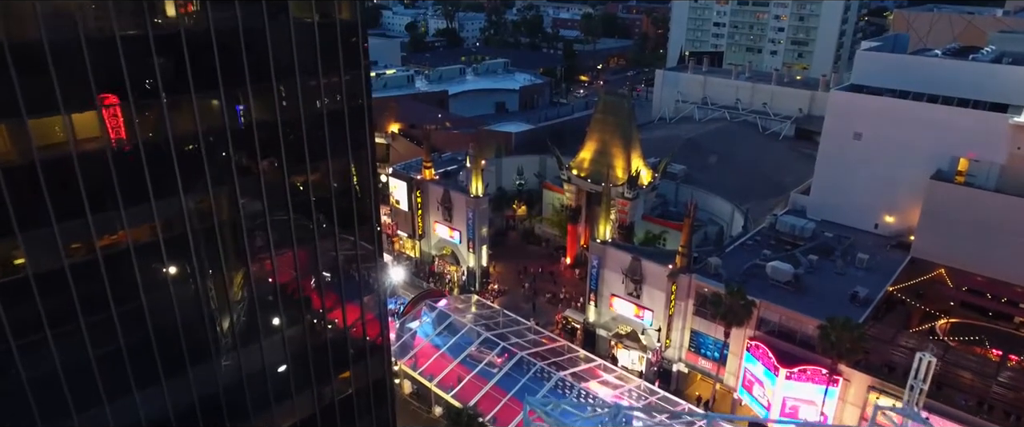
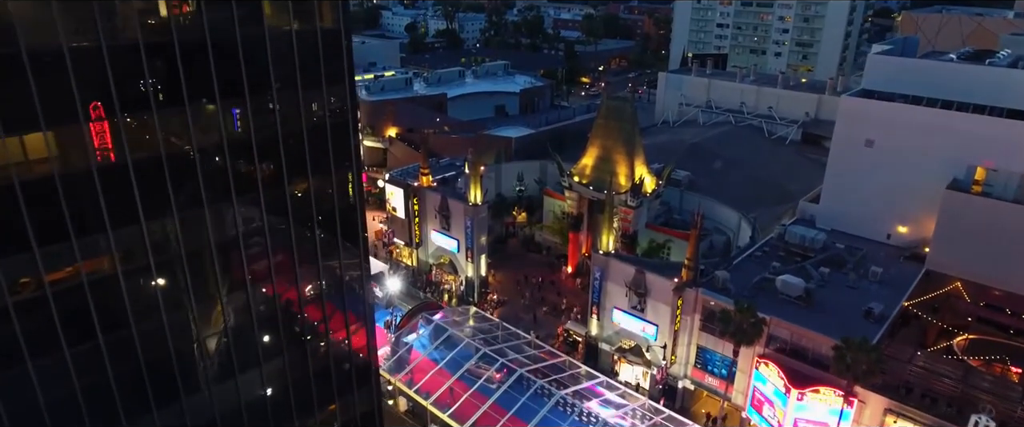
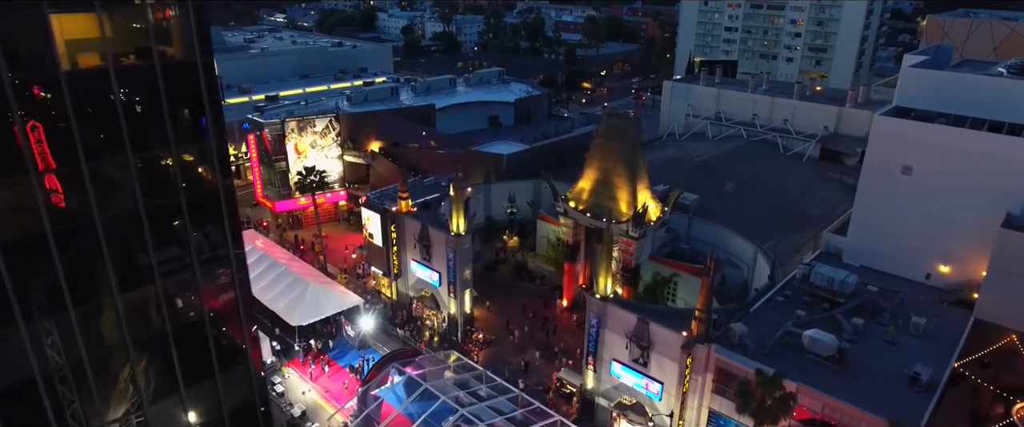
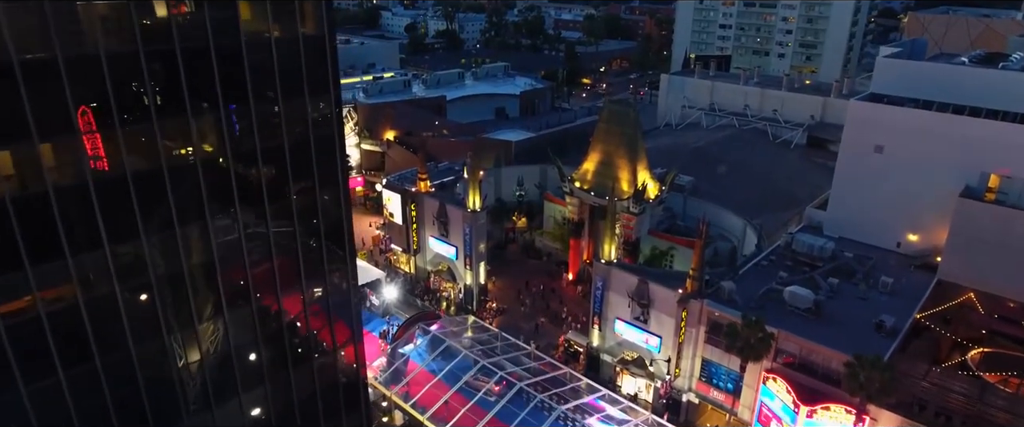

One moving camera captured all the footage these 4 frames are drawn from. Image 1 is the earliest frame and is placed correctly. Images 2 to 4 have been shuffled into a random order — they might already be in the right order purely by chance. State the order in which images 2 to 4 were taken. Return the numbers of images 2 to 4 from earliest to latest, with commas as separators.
2, 4, 3
